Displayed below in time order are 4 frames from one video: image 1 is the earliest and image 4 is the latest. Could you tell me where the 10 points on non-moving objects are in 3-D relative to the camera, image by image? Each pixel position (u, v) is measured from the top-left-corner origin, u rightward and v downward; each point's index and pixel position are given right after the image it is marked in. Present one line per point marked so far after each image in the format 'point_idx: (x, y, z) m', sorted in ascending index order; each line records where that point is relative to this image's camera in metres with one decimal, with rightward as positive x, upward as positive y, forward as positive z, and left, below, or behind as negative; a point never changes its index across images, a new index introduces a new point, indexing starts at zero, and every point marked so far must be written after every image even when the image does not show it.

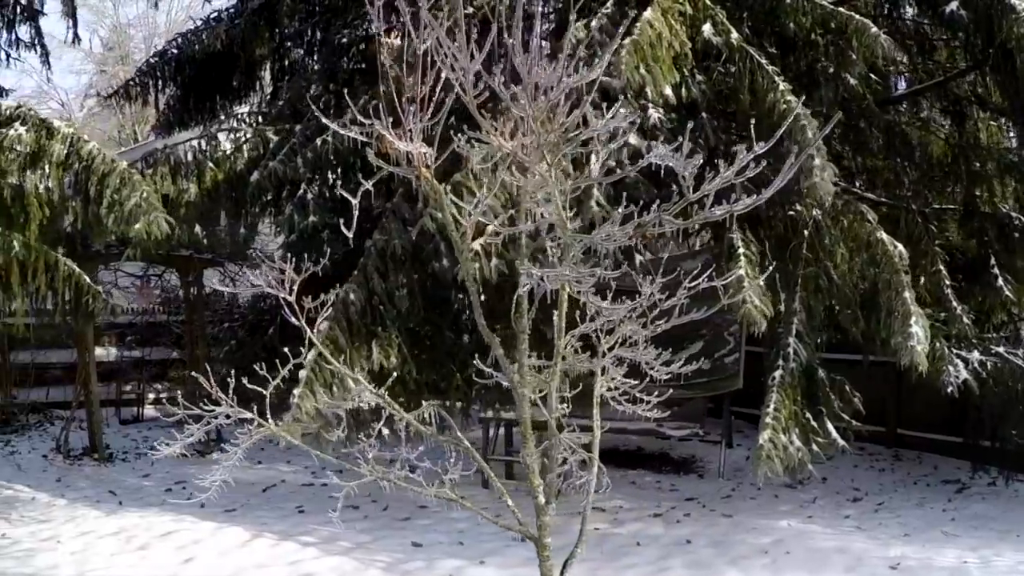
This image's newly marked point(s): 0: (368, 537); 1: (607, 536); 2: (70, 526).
0: (-0.7, -1.2, +6.4) m
1: (+0.5, -1.2, +6.5) m
2: (-2.2, -1.1, +6.4) m
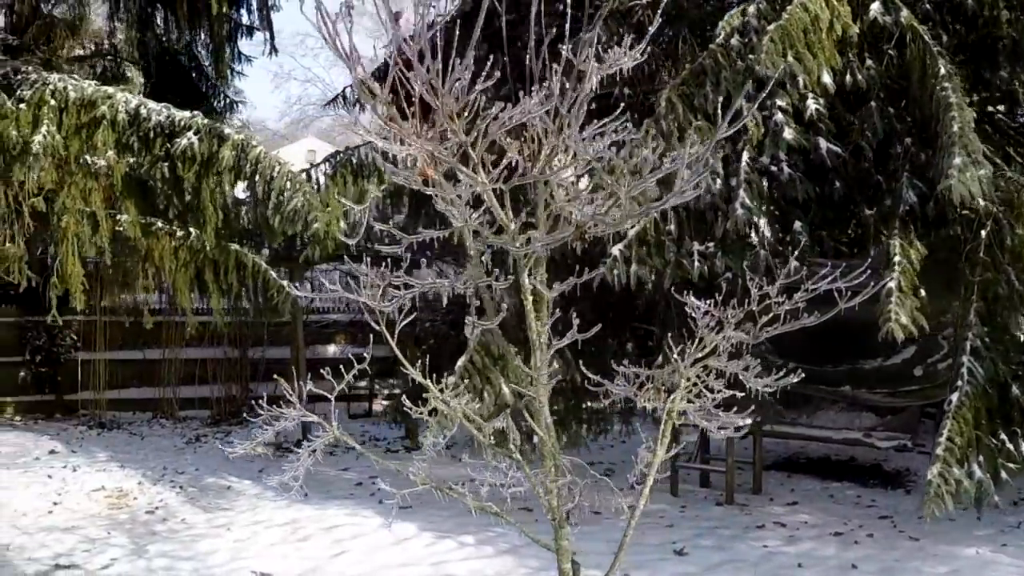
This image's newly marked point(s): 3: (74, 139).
0: (+0.1, -1.2, +6.3) m
1: (+1.2, -1.2, +6.1) m
2: (-1.4, -1.2, +6.7) m
3: (-2.1, +0.7, +6.4) m
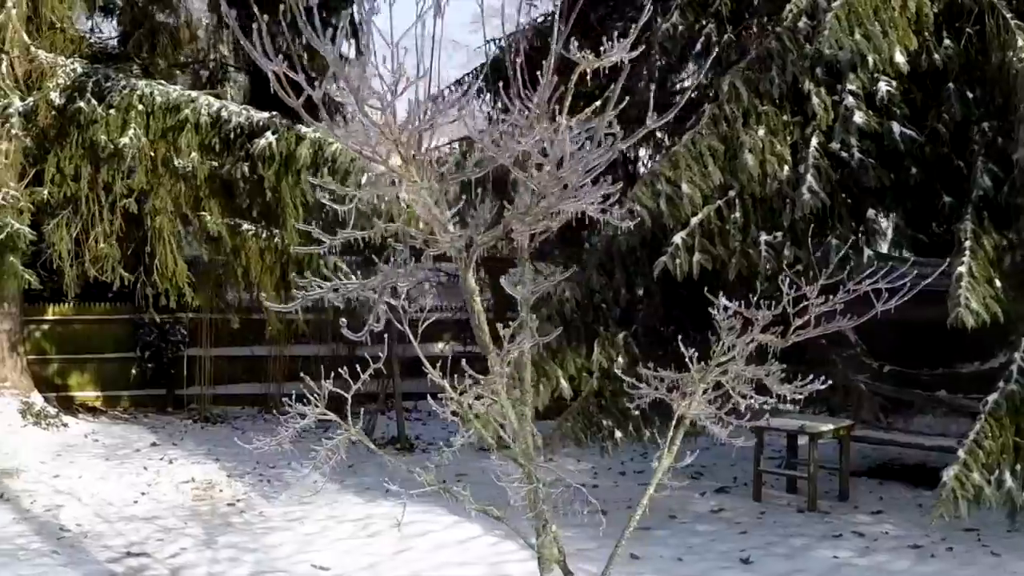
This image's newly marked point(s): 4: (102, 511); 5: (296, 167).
0: (+0.4, -1.2, +6.2) m
1: (+1.5, -1.2, +5.8) m
2: (-1.0, -1.1, +6.8) m
3: (-1.8, +0.7, +6.6) m
4: (-2.0, -1.1, +6.5) m
5: (-1.1, +0.6, +6.5) m
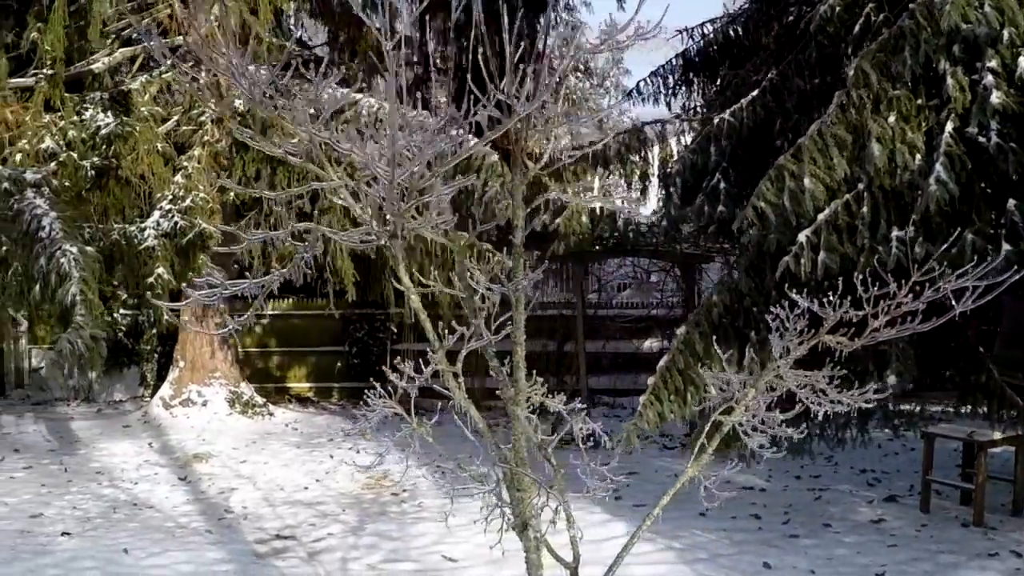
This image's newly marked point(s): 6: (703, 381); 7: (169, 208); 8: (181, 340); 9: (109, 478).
0: (+1.0, -1.2, +6.0) m
1: (+1.9, -1.2, +5.3) m
2: (-0.2, -1.1, +6.9) m
3: (-1.0, +0.7, +7.0) m
4: (-1.3, -1.1, +6.9) m
5: (-0.4, +0.6, +6.6) m
6: (+0.9, -0.4, +5.9) m
7: (-1.9, +0.4, +7.3) m
8: (-2.1, -0.3, +8.2) m
9: (-2.1, -1.0, +6.9) m
